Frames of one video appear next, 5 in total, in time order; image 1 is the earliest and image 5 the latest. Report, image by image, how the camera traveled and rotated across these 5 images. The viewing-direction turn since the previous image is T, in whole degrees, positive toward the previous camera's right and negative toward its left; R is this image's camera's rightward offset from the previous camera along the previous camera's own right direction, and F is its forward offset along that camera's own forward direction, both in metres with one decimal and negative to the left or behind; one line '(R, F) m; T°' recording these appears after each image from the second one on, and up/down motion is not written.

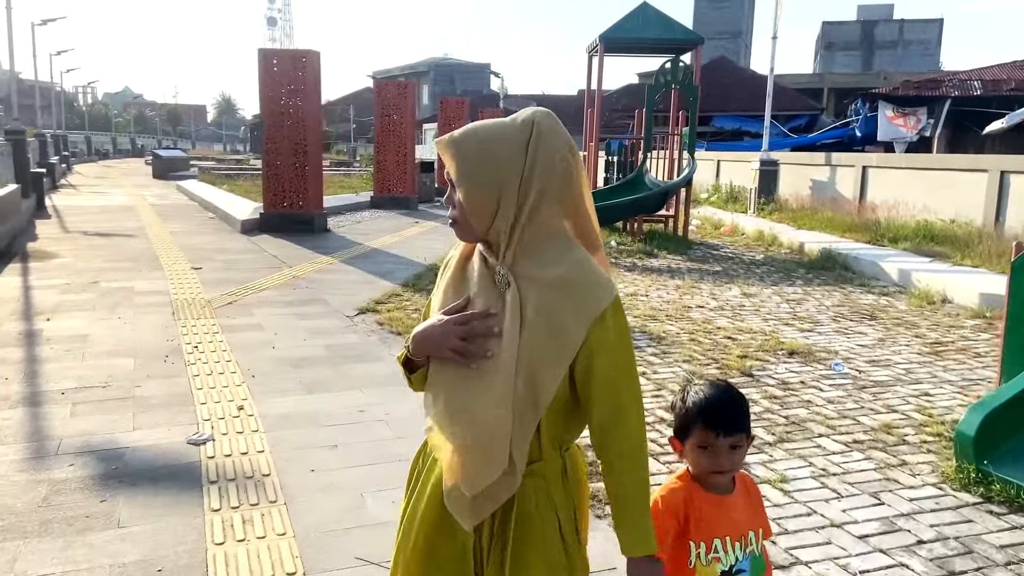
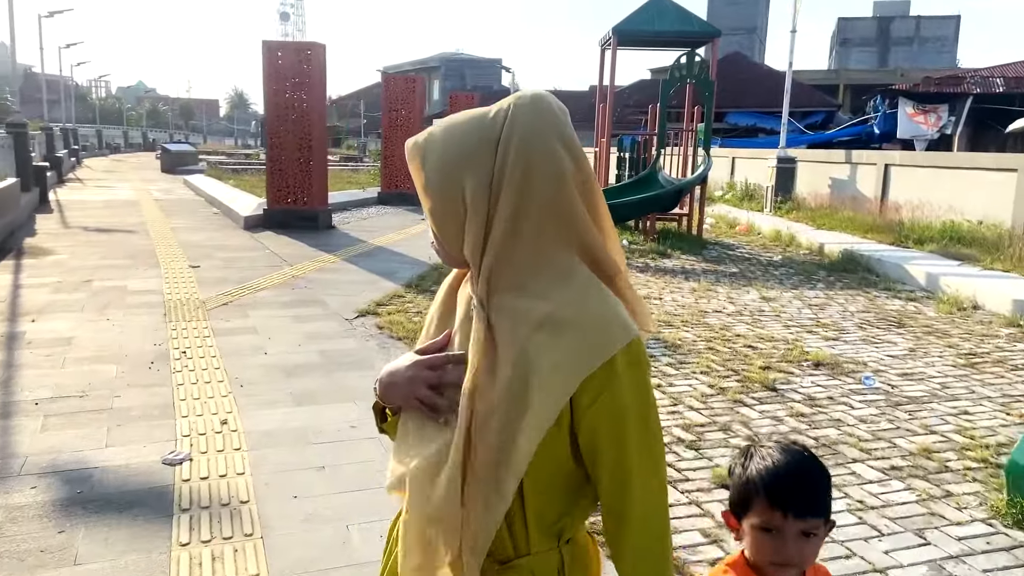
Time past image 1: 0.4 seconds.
(0.0, +0.4) m; -1°
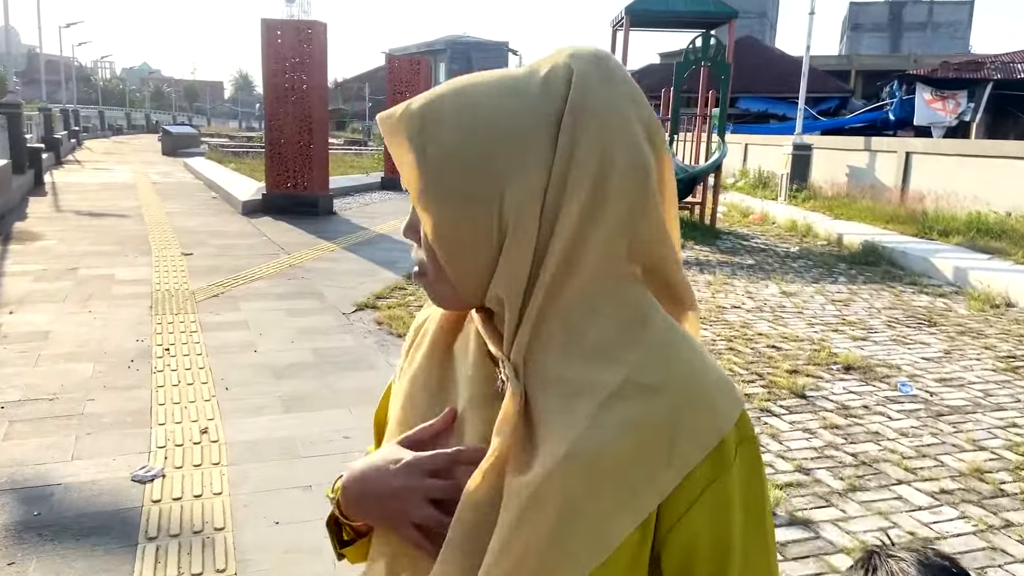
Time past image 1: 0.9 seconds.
(0.0, +0.4) m; 0°
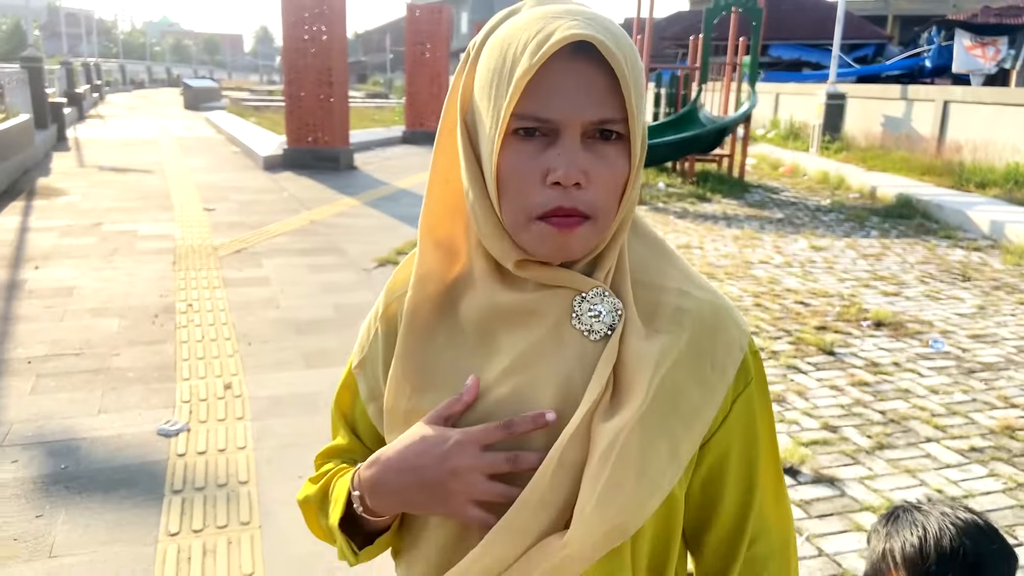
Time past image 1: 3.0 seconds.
(0.0, +0.1) m; -2°
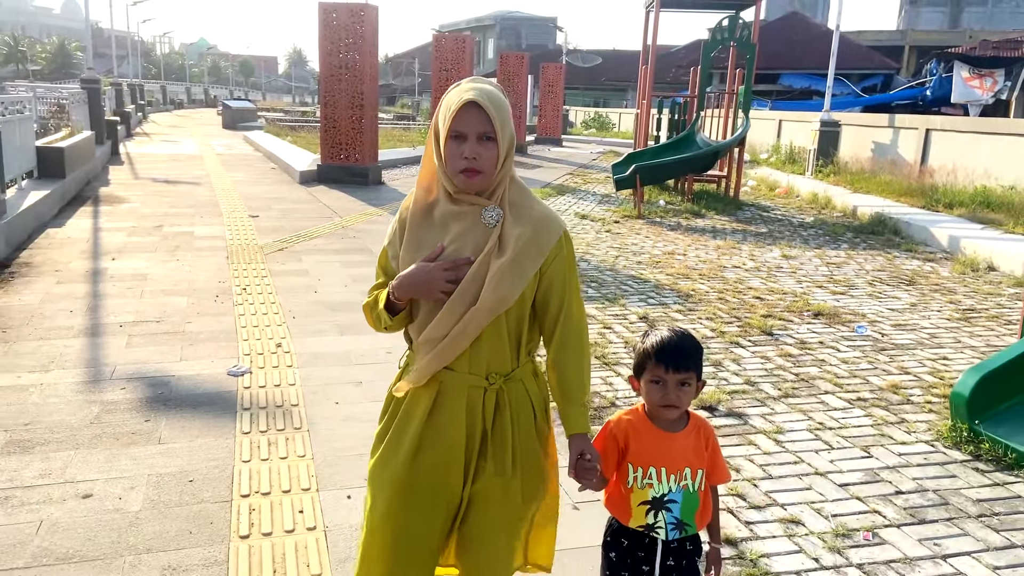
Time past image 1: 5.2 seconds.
(+0.2, -1.0) m; -2°
